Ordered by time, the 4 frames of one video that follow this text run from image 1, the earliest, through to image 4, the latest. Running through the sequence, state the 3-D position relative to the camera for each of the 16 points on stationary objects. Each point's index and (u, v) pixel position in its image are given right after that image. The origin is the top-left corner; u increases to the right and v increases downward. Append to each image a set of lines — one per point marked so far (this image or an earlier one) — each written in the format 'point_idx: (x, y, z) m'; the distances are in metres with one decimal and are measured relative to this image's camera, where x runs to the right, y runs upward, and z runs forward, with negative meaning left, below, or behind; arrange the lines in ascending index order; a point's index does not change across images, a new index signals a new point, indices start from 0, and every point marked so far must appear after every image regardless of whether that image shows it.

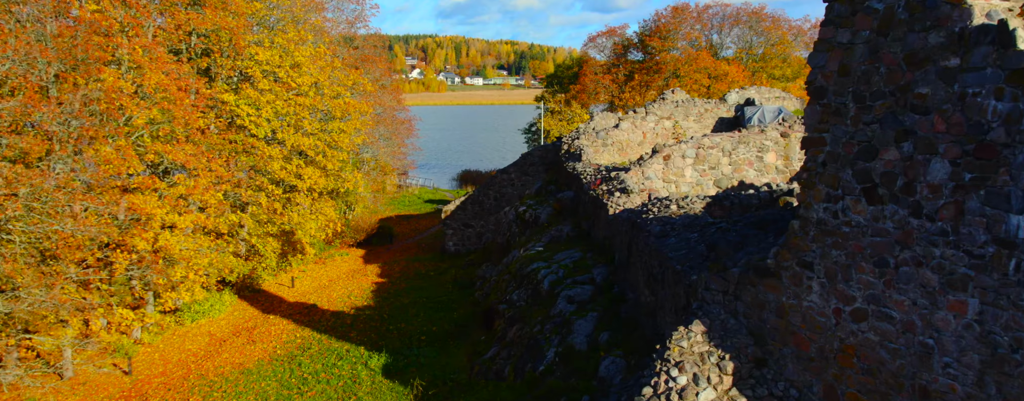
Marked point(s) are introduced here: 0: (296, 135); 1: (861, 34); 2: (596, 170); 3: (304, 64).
0: (-6.0, +1.8, +19.6) m
1: (+3.6, +1.7, +7.4) m
2: (+2.2, +0.8, +18.7) m
3: (-5.9, +3.8, +19.9) m
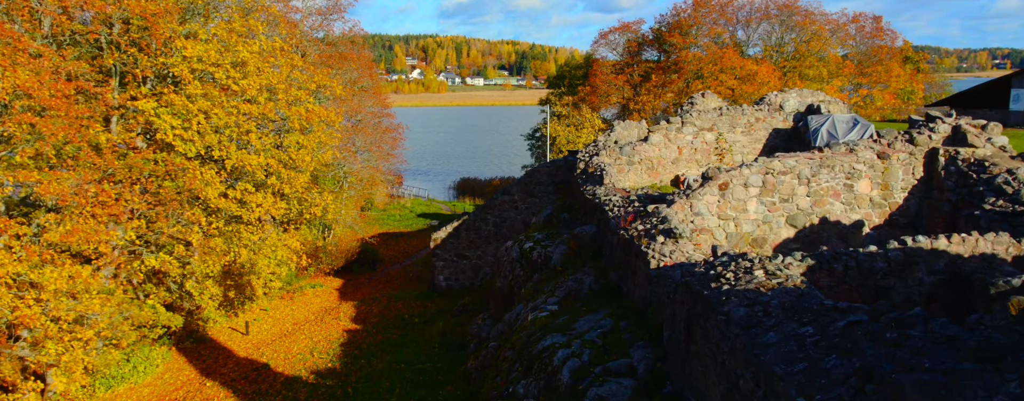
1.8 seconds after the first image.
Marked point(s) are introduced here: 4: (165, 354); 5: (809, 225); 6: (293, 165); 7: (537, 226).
0: (-5.9, +1.0, +15.4) m
1: (+3.7, +1.0, +3.1) m
2: (+2.3, 0.0, +14.5) m
3: (-5.8, +3.1, +15.7) m
4: (-8.4, -3.7, +17.2) m
5: (+5.2, -0.4, +12.5) m
6: (-5.2, +0.8, +16.9) m
7: (+0.6, -0.7, +17.9) m
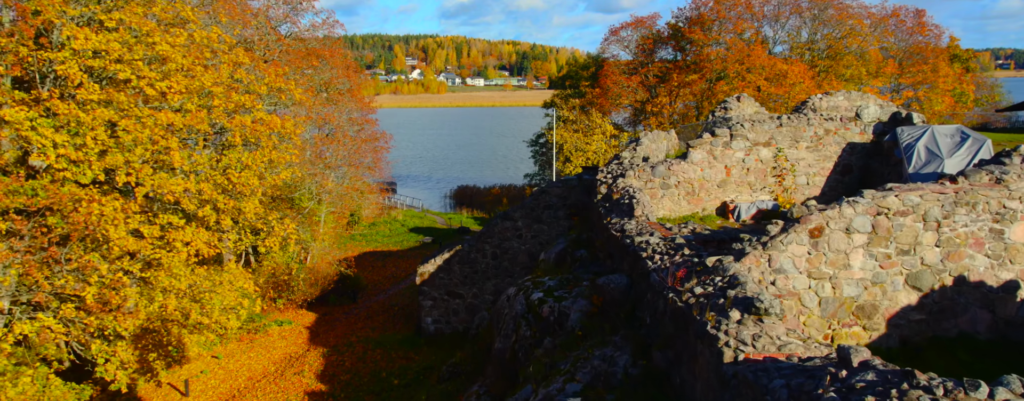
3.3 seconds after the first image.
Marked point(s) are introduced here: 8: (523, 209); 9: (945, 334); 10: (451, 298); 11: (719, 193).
0: (-5.8, +0.4, +11.7) m
1: (+3.7, +0.3, -0.6) m
2: (+2.4, -0.6, +10.8) m
3: (-5.7, +2.4, +12.0) m
4: (-8.4, -4.4, +13.5) m
5: (+5.3, -1.1, +8.8) m
6: (-5.1, +0.2, +13.2) m
7: (+0.7, -1.3, +14.2) m
8: (+0.3, -0.2, +16.9) m
9: (+5.4, -1.7, +8.8) m
10: (-1.5, -2.4, +17.7) m
11: (+4.1, +0.2, +13.8) m
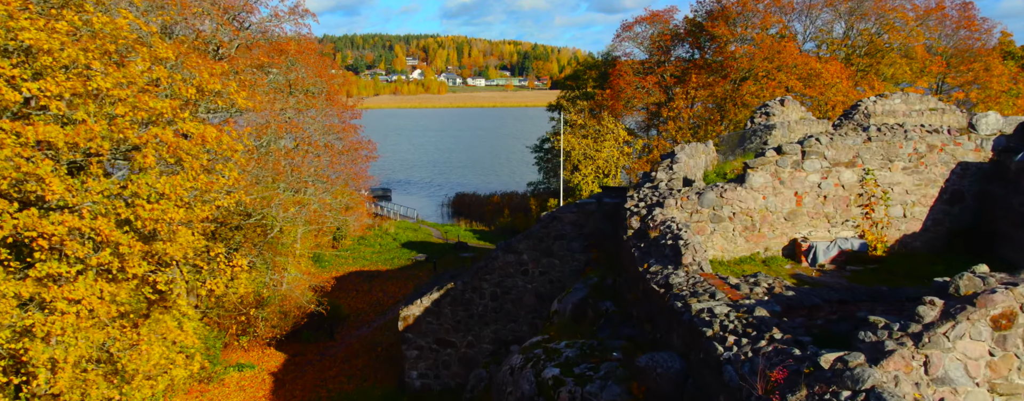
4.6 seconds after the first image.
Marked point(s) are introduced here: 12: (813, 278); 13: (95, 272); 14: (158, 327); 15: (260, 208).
0: (-5.8, -0.2, +8.4) m
1: (+3.8, -0.2, -3.9) m
2: (+2.4, -1.2, +7.5) m
3: (-5.7, +1.9, +8.7) m
4: (-8.3, -5.0, +10.3) m
5: (+5.4, -1.6, +5.5) m
6: (-5.1, -0.4, +9.9) m
7: (+0.8, -1.9, +10.9) m
8: (+0.3, -0.8, +13.7) m
9: (+5.4, -2.2, +5.5) m
10: (-1.5, -3.0, +14.4) m
11: (+4.1, -0.4, +10.6) m
12: (+4.2, -1.1, +9.9) m
13: (-5.8, -1.0, +9.7) m
14: (-5.8, -2.1, +11.6) m
15: (-5.6, -0.2, +15.8) m
